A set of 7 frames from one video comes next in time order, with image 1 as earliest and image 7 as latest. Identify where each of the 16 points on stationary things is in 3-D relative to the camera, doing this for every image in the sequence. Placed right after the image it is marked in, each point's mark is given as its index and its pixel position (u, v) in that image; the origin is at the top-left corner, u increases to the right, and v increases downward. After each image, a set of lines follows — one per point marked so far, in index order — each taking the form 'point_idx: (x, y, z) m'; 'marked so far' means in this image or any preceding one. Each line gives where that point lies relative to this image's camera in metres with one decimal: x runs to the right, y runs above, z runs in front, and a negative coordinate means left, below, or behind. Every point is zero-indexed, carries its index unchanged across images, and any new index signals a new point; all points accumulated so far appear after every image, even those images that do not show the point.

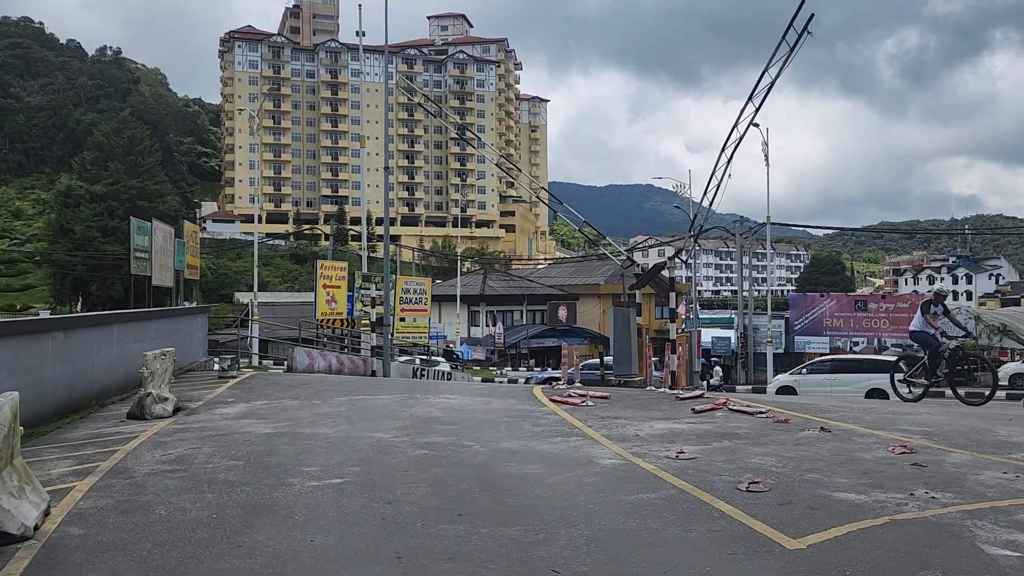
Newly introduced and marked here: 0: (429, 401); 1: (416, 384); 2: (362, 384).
0: (-1.3, -1.7, +12.3) m
1: (-1.8, -1.8, +15.6) m
2: (-2.9, -1.8, +15.4) m
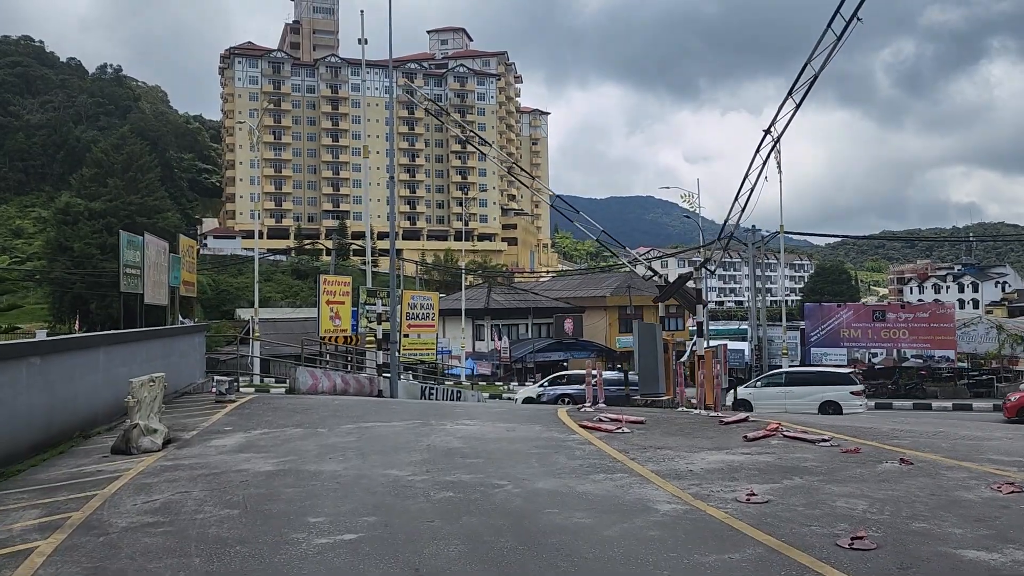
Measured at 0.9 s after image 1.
0: (-0.9, -2.0, +11.1) m
1: (-1.4, -2.1, +14.4) m
2: (-2.5, -2.1, +14.3) m
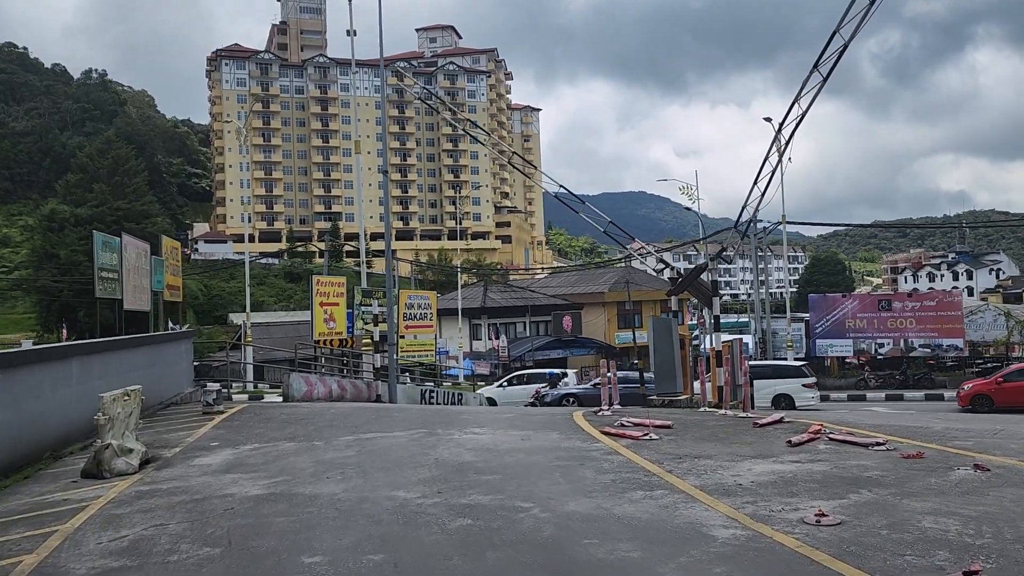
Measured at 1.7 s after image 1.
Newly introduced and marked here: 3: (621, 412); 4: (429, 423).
0: (-0.7, -1.9, +10.1) m
1: (-1.3, -2.1, +13.4) m
2: (-2.3, -2.1, +13.2) m
3: (+1.7, -1.9, +12.6) m
4: (-1.2, -2.0, +11.6) m
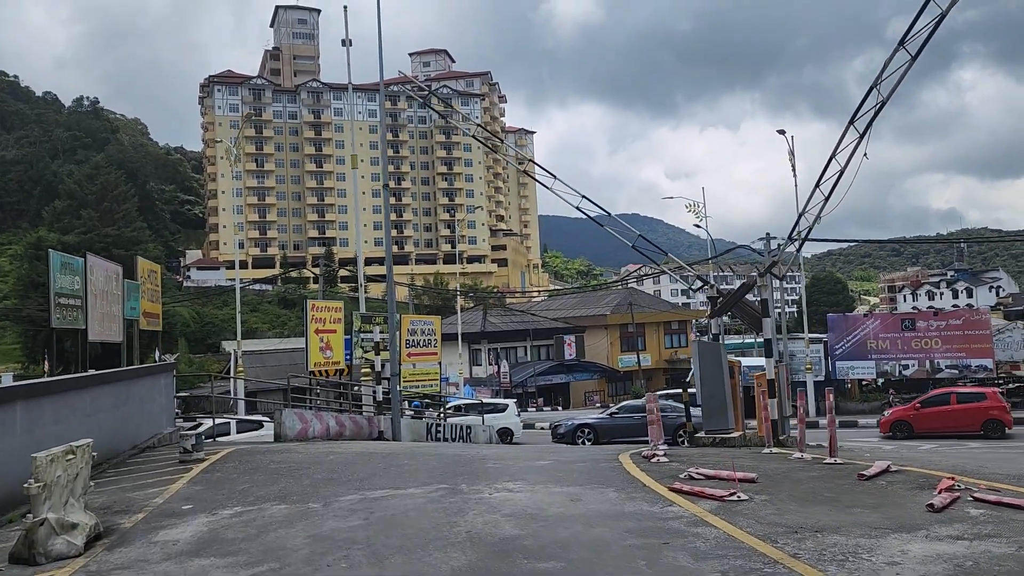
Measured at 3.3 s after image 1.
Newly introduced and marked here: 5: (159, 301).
0: (-0.3, -2.1, +8.1) m
1: (-0.8, -2.4, +11.4) m
2: (-1.9, -2.4, +11.2) m
3: (+2.2, -2.2, +10.6) m
4: (-0.7, -2.2, +9.6) m
5: (-7.8, -0.3, +17.8) m
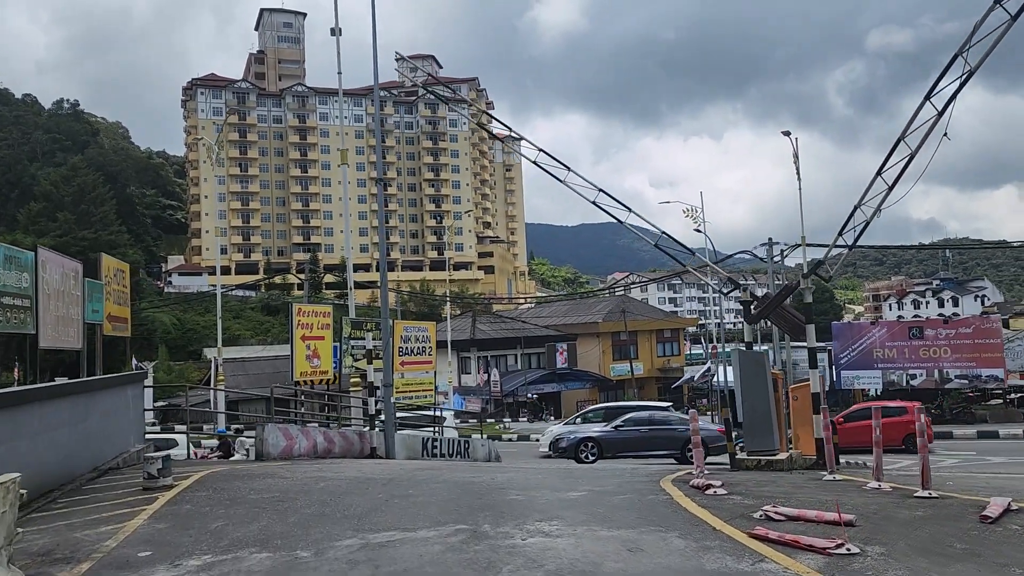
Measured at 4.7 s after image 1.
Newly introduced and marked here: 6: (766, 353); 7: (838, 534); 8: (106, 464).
0: (0.0, -2.1, +6.4) m
1: (-0.6, -2.4, +9.8) m
2: (-1.6, -2.4, +9.5) m
3: (+2.5, -2.2, +9.0) m
4: (-0.4, -2.2, +7.9) m
5: (-7.7, -0.3, +16.0) m
6: (+3.7, -1.0, +11.7) m
7: (+2.6, -1.9, +6.3) m
8: (-6.9, -3.0, +13.8) m
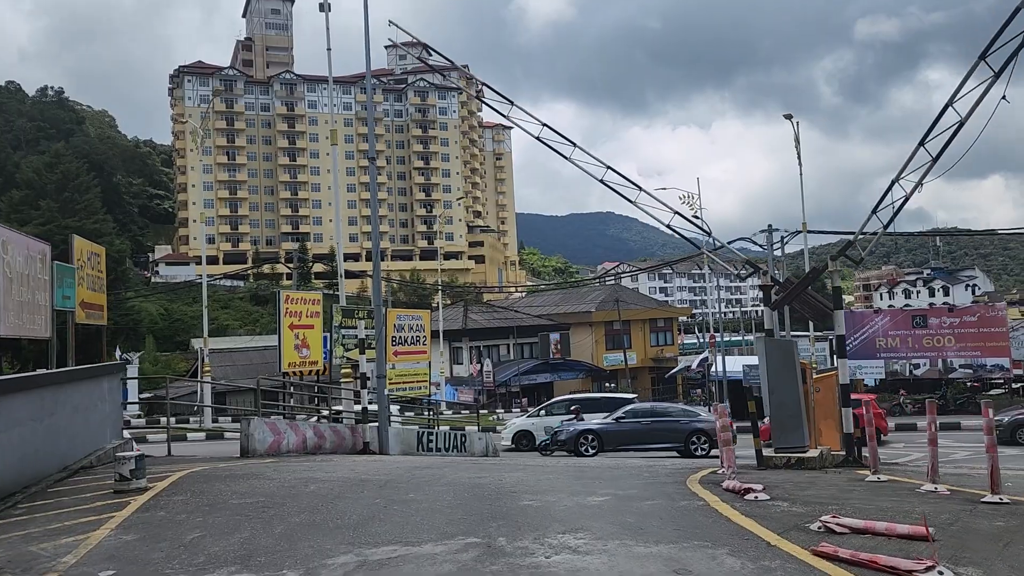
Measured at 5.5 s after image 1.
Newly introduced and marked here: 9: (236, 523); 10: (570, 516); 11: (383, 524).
0: (+0.2, -1.9, +5.5) m
1: (-0.4, -2.2, +8.8) m
2: (-1.5, -2.2, +8.6) m
3: (+2.6, -2.0, +8.1) m
4: (-0.3, -2.0, +7.0) m
5: (-7.6, 0.0, +14.9) m
6: (+3.8, -0.7, +10.7) m
7: (+2.7, -1.8, +5.4) m
8: (-6.8, -2.8, +12.7) m
9: (-2.7, -2.3, +7.7) m
10: (+0.5, -2.0, +7.1) m
11: (-1.1, -2.1, +7.1) m
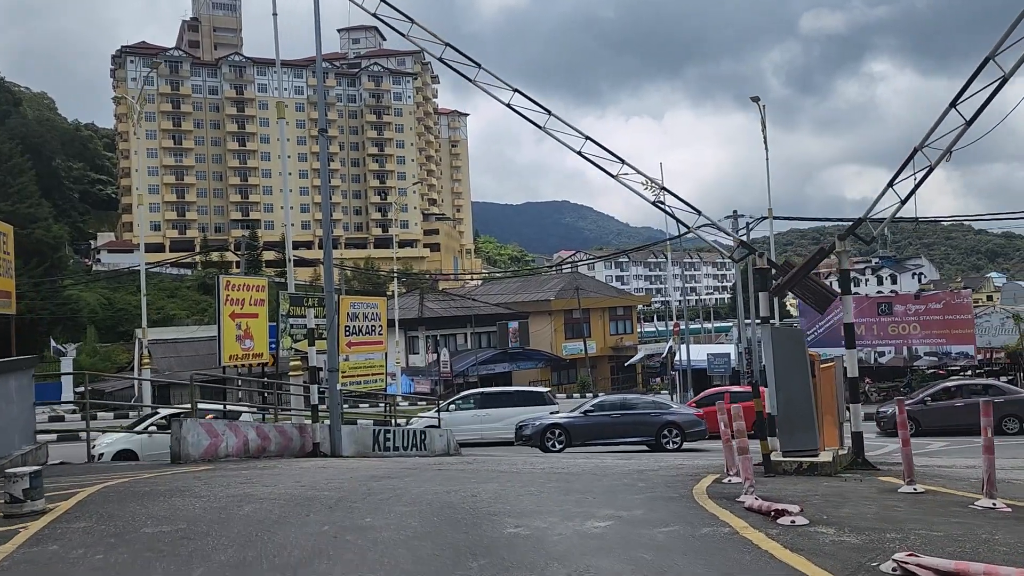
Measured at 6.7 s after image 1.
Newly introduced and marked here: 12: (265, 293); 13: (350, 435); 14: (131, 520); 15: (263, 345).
0: (+0.2, -1.8, +4.1) m
1: (-0.7, -2.0, +7.3) m
2: (-1.7, -2.0, +7.0) m
3: (+2.4, -1.8, +6.8) m
4: (-0.4, -1.9, +5.5) m
5: (-8.1, +0.2, +13.0) m
6: (+3.5, -0.5, +9.5) m
7: (+2.7, -1.6, +4.1) m
8: (-7.3, -2.5, +10.9) m
9: (-2.9, -2.1, +6.1) m
10: (+0.4, -1.8, +5.7) m
11: (-1.3, -1.9, +5.6) m
12: (-5.7, -0.1, +18.6) m
13: (-3.4, -3.0, +16.6) m
14: (-3.6, -2.2, +7.6) m
15: (-5.7, -1.3, +18.5) m
